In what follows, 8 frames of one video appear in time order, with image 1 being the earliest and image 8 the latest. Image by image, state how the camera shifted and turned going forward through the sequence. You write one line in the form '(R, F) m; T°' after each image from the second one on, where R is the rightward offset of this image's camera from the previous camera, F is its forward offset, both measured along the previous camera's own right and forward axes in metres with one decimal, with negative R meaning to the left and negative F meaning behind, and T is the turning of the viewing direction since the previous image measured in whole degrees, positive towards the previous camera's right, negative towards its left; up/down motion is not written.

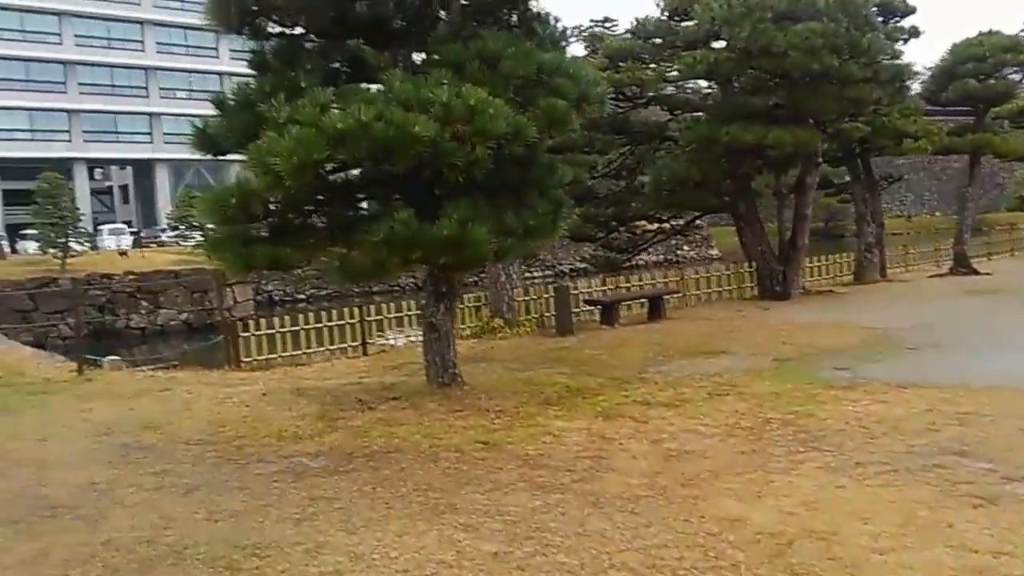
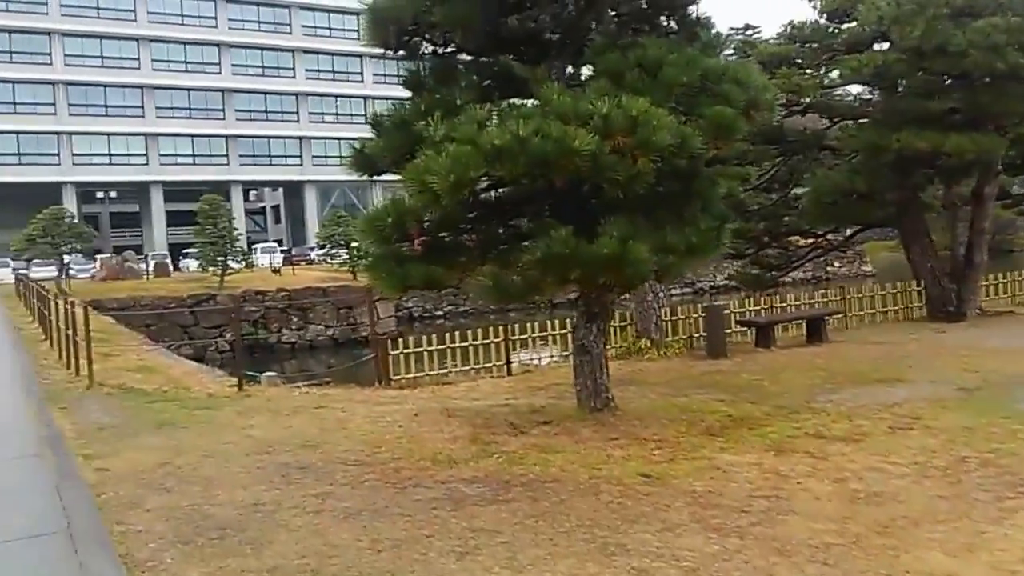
(-0.2, +0.2) m; -8°
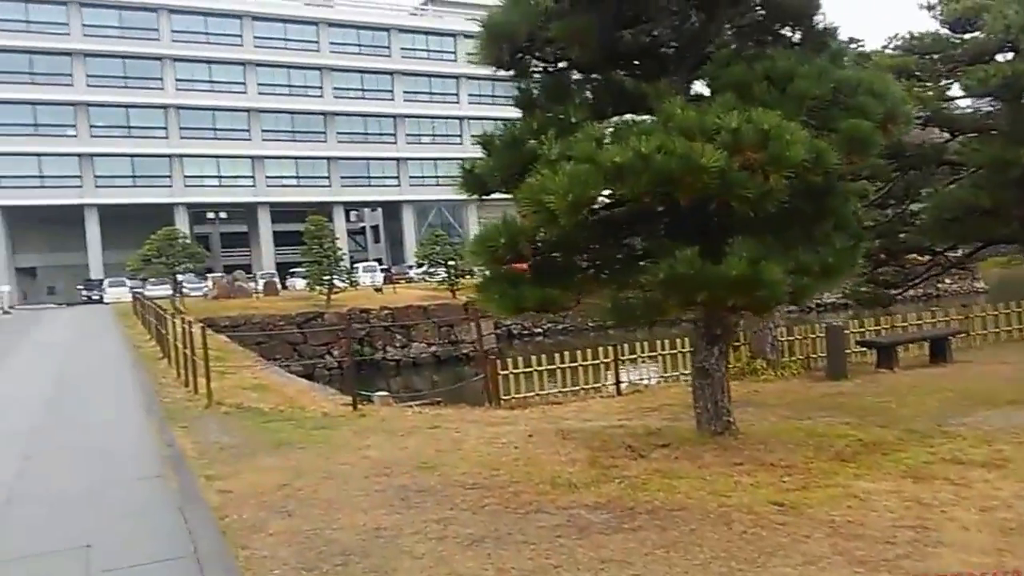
(-0.1, +0.1) m; -6°
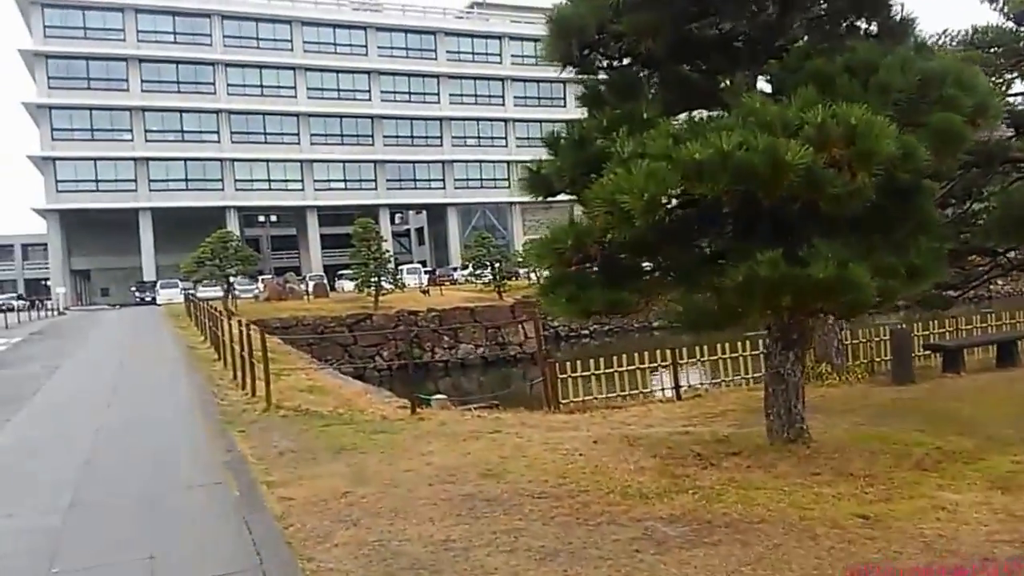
(-0.1, +0.2) m; -3°
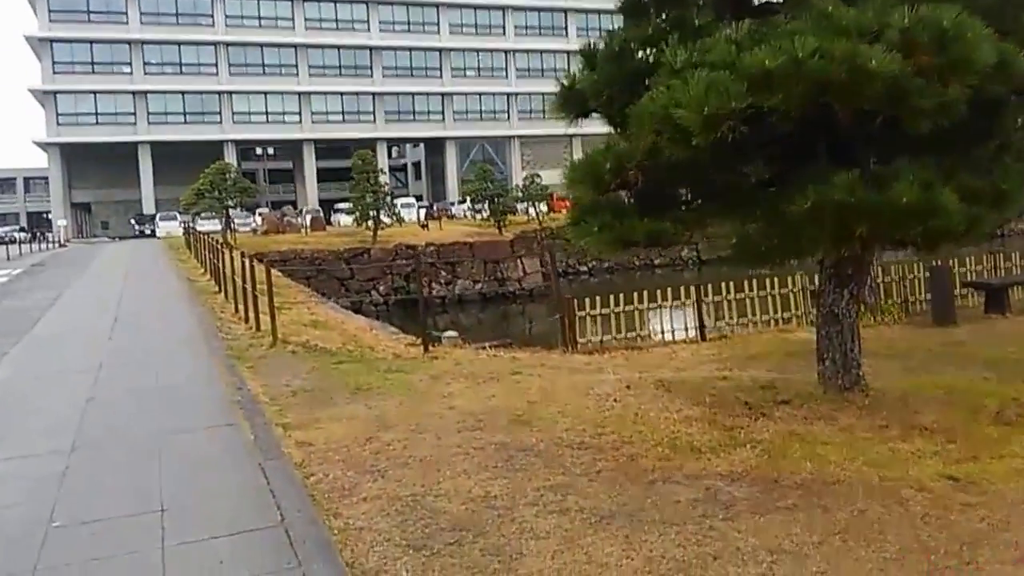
(-0.2, +0.6) m; 0°
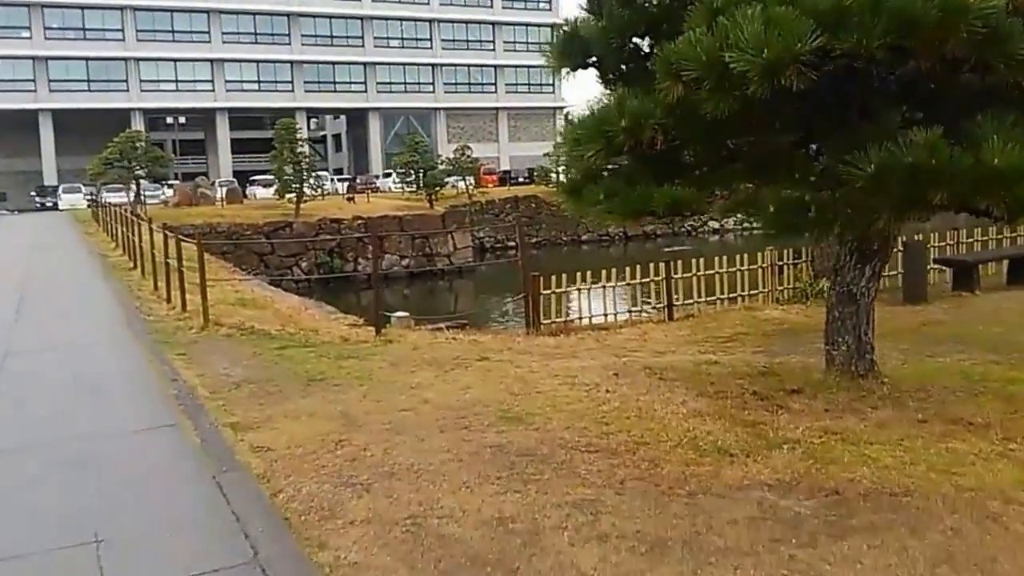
(-0.4, +0.8) m; +5°
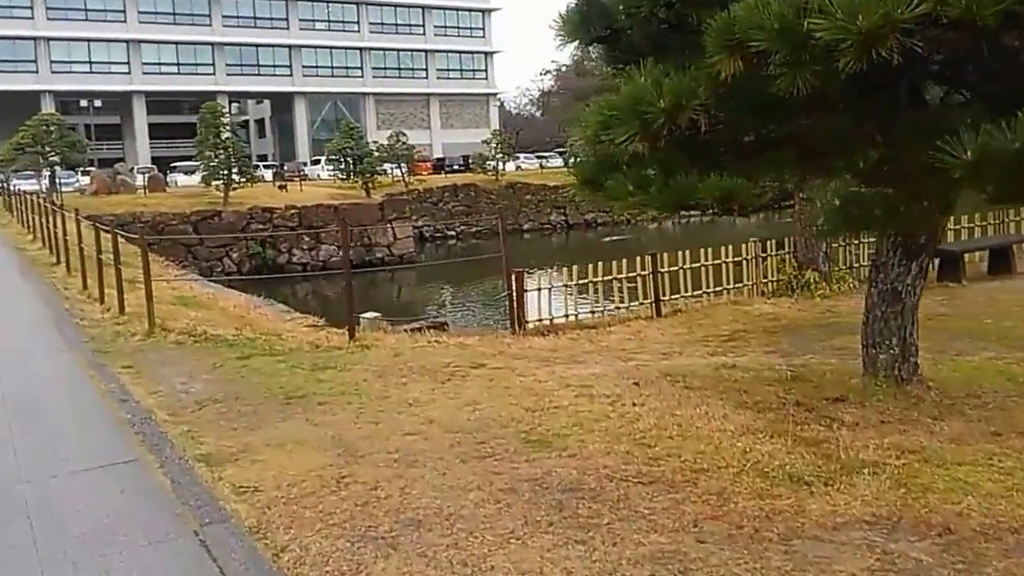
(-0.4, +0.6) m; +4°
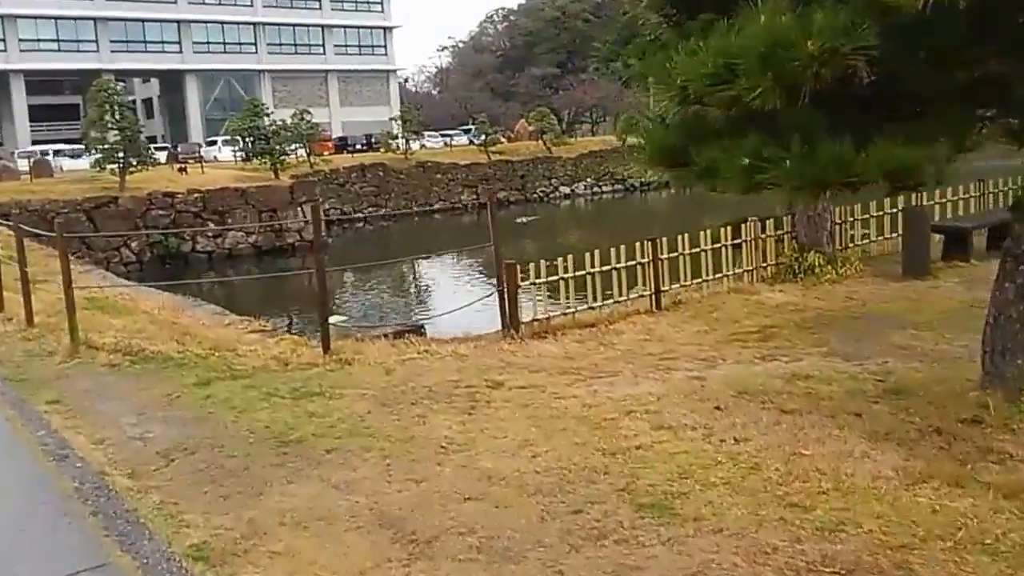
(-0.7, +1.1) m; +6°
